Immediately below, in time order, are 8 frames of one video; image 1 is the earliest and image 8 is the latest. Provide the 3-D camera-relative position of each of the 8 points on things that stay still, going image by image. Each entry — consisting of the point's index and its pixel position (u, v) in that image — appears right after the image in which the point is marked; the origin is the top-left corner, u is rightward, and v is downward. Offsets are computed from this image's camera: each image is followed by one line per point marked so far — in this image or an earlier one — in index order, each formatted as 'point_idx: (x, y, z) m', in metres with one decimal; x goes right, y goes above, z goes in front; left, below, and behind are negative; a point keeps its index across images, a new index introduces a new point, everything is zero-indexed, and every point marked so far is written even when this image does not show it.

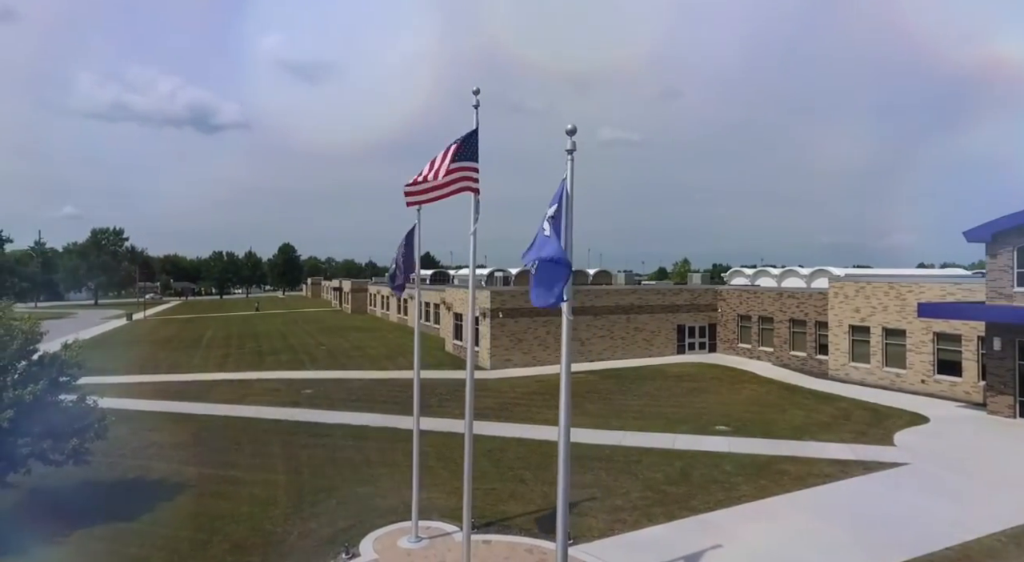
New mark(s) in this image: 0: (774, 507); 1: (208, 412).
0: (+5.3, -4.5, +13.4) m
1: (-8.2, -3.5, +17.9) m
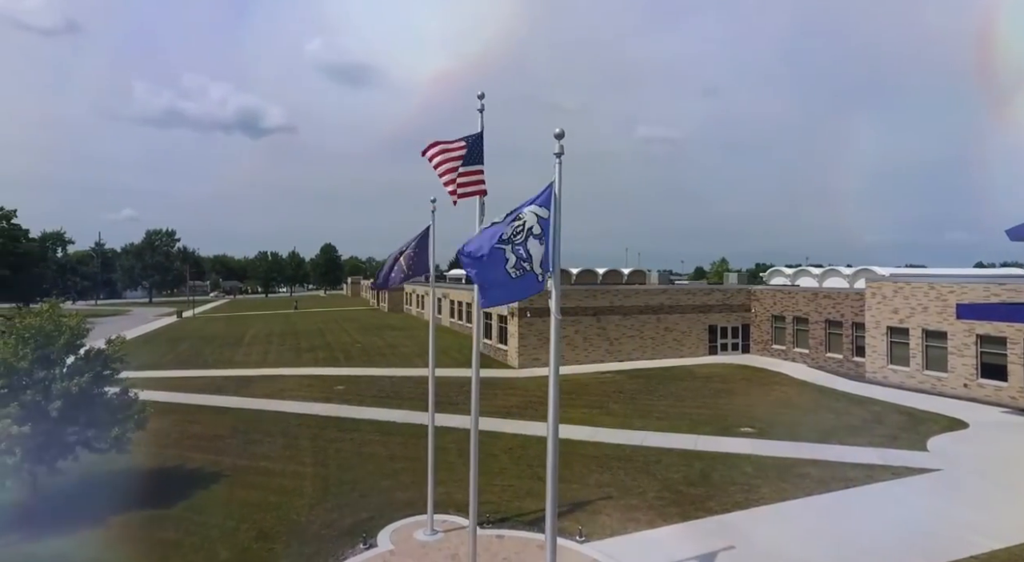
0: (+5.6, -4.5, +13.3) m
1: (-7.5, -3.5, +18.8) m
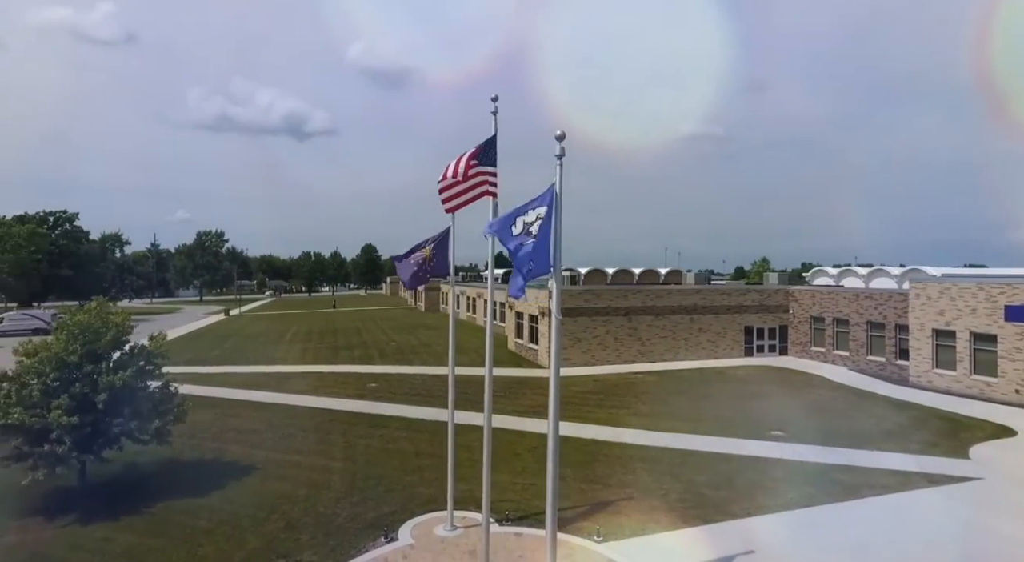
0: (+6.0, -4.6, +13.1) m
1: (-6.7, -3.5, +19.5) m
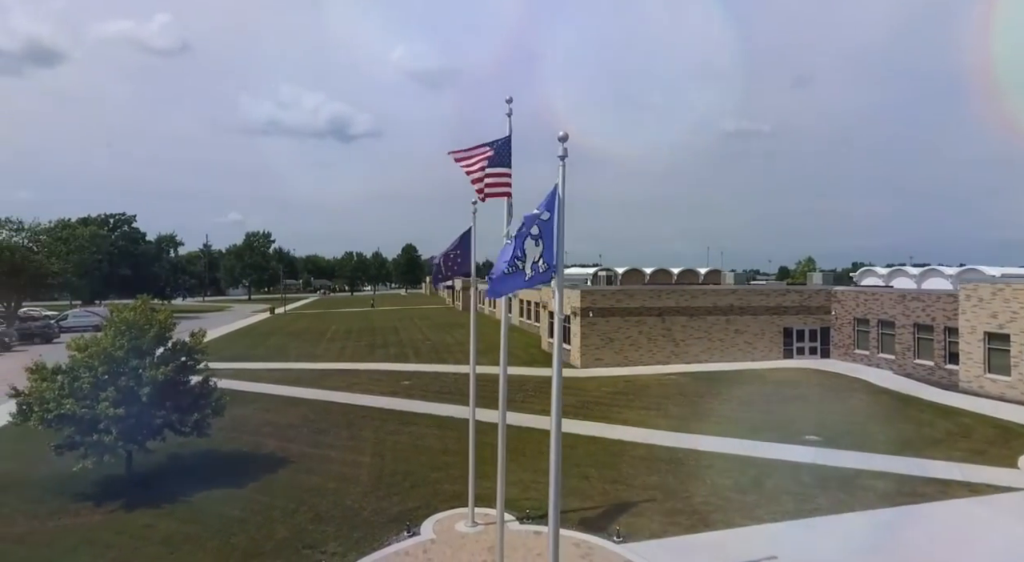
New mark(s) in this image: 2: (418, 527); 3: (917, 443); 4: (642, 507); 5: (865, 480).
0: (+6.4, -4.6, +12.8) m
1: (-5.8, -3.5, +20.1) m
2: (-1.8, -4.8, +13.0) m
3: (+10.1, -4.1, +16.7) m
4: (+2.7, -4.6, +13.7) m
5: (+7.7, -4.3, +14.6) m
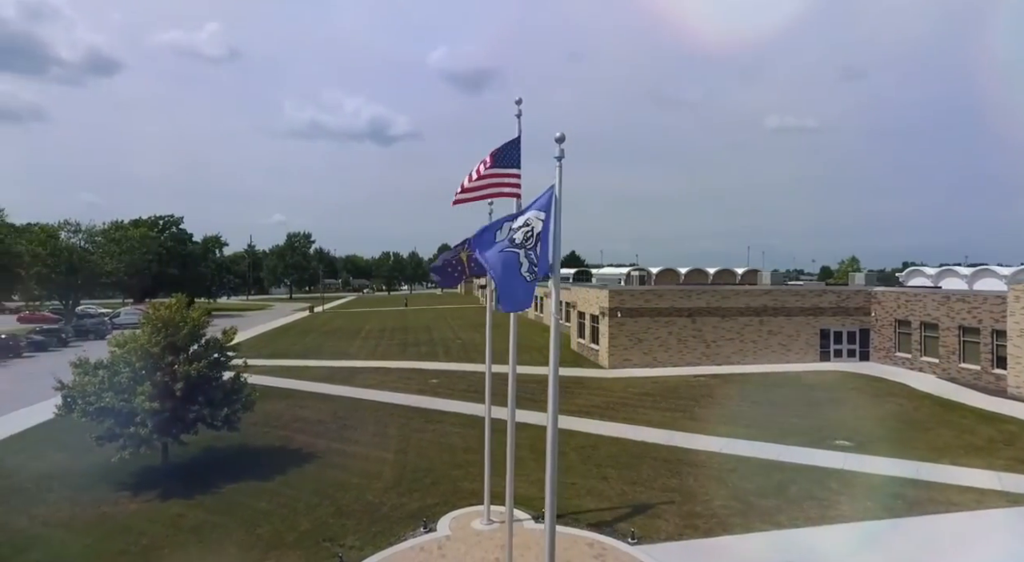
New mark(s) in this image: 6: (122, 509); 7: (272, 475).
0: (+6.7, -4.6, +12.4) m
1: (-5.0, -3.5, +20.5) m
2: (-1.5, -4.8, +13.2) m
3: (+10.6, -4.1, +16.1) m
4: (+3.0, -4.6, +13.6) m
5: (+8.1, -4.3, +14.1) m
6: (-8.1, -4.7, +13.9) m
7: (-5.5, -4.5, +15.4) m
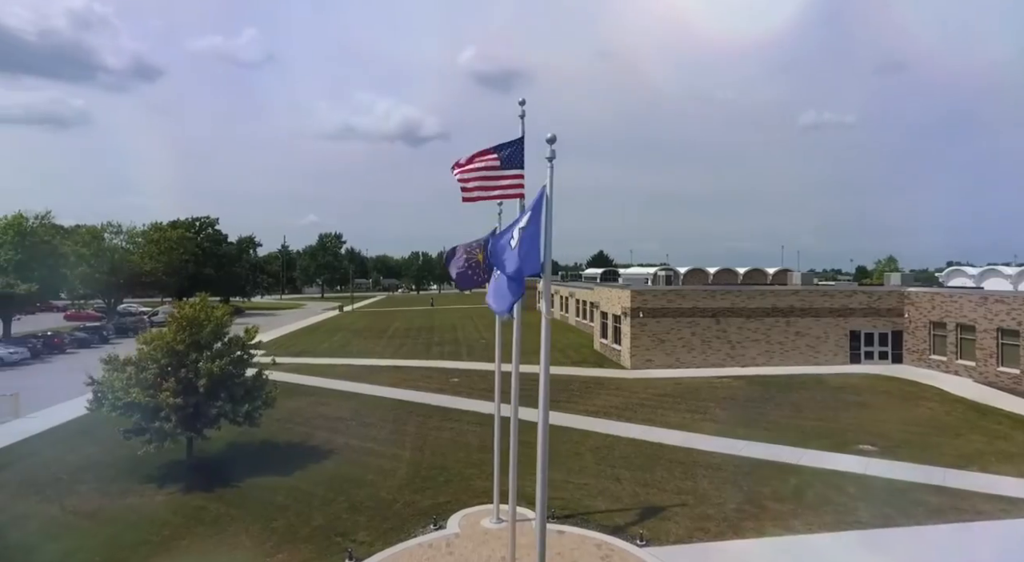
0: (+6.8, -4.6, +12.1) m
1: (-4.4, -3.5, +20.8) m
2: (-1.3, -4.8, +13.3) m
3: (+11.0, -4.1, +15.5) m
4: (+3.2, -4.6, +13.5) m
5: (+8.3, -4.3, +13.7) m
6: (-7.9, -4.7, +14.4) m
7: (-5.2, -4.4, +15.7) m
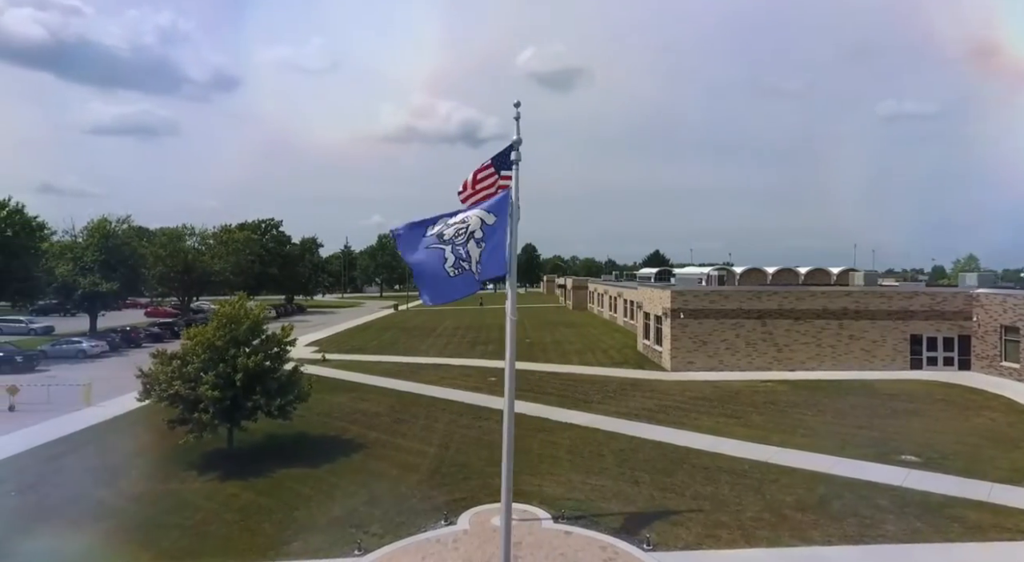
0: (+6.8, -4.6, +11.3) m
1: (-3.3, -3.4, +21.3) m
2: (-1.1, -4.8, +13.5) m
3: (+11.3, -4.1, +14.3) m
4: (+3.4, -4.6, +13.1) m
5: (+8.5, -4.3, +12.8) m
6: (-7.5, -4.7, +15.4) m
7: (-4.7, -4.4, +16.4) m
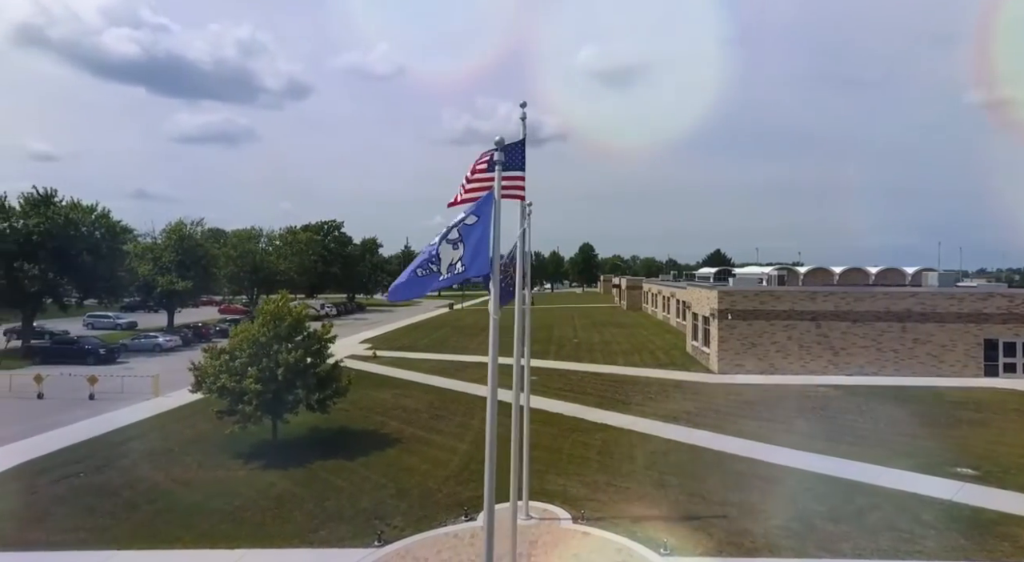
0: (+6.9, -4.6, +10.5) m
1: (-2.0, -3.4, +21.6) m
2: (-0.7, -4.7, +13.6) m
3: (+11.8, -4.1, +12.9) m
4: (+3.7, -4.6, +12.7) m
5: (+8.7, -4.3, +11.7) m
6: (-6.8, -4.7, +16.2) m
7: (-3.9, -4.4, +16.8) m
